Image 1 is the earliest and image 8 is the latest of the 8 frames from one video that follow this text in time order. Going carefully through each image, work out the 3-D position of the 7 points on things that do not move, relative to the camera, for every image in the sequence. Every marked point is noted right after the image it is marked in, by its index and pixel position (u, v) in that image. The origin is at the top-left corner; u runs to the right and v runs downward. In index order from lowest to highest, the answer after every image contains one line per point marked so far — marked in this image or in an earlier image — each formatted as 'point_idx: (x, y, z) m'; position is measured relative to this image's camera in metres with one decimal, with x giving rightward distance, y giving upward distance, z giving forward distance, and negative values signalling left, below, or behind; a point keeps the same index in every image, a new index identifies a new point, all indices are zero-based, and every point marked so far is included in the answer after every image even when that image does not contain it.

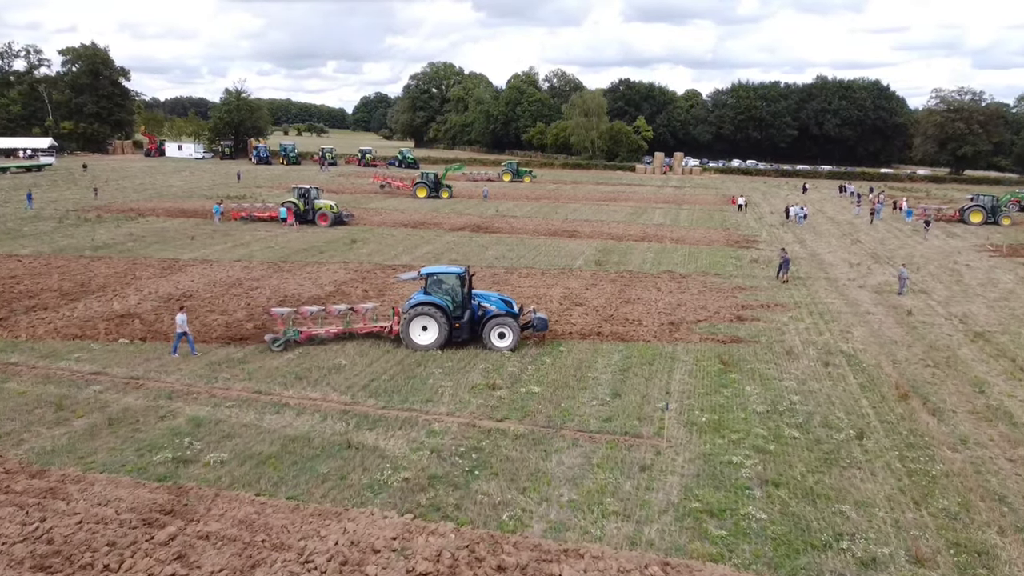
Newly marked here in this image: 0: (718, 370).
0: (+3.9, -1.6, +15.1) m
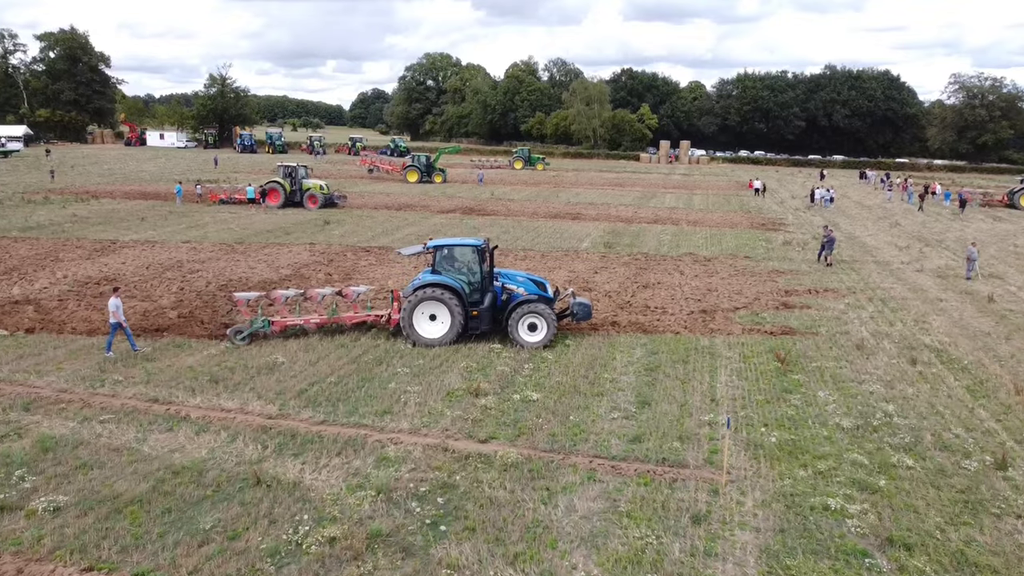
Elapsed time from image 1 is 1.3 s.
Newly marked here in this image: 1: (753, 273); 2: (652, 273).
0: (+3.8, -1.2, +11.4) m
1: (+5.7, +0.3, +18.8) m
2: (+3.3, +0.3, +18.8) m
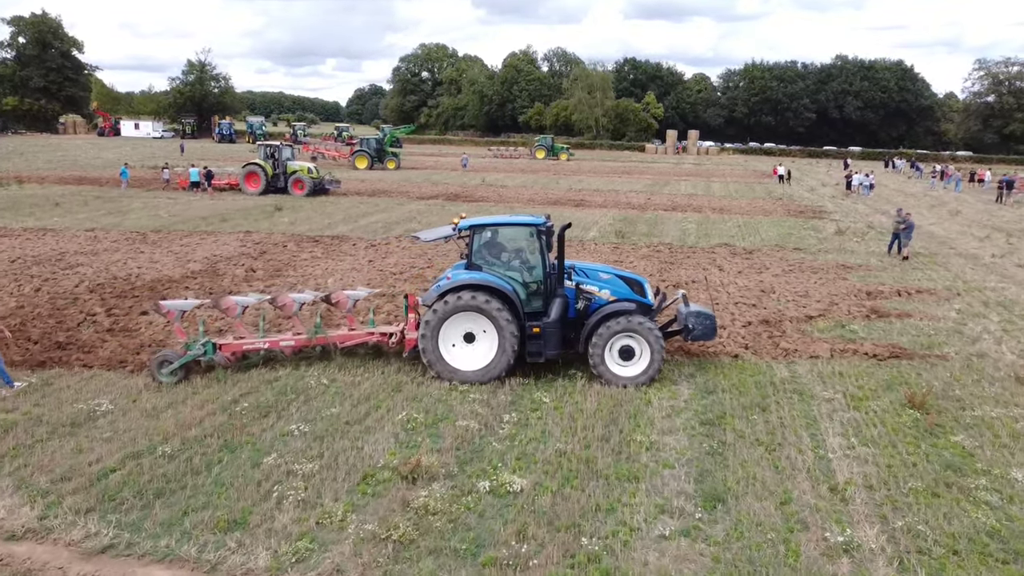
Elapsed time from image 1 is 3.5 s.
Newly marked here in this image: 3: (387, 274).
0: (+3.5, -1.2, +7.0) m
1: (+5.4, +0.3, +14.4) m
2: (+3.0, +0.3, +14.3) m
3: (-2.1, +0.2, +13.3) m
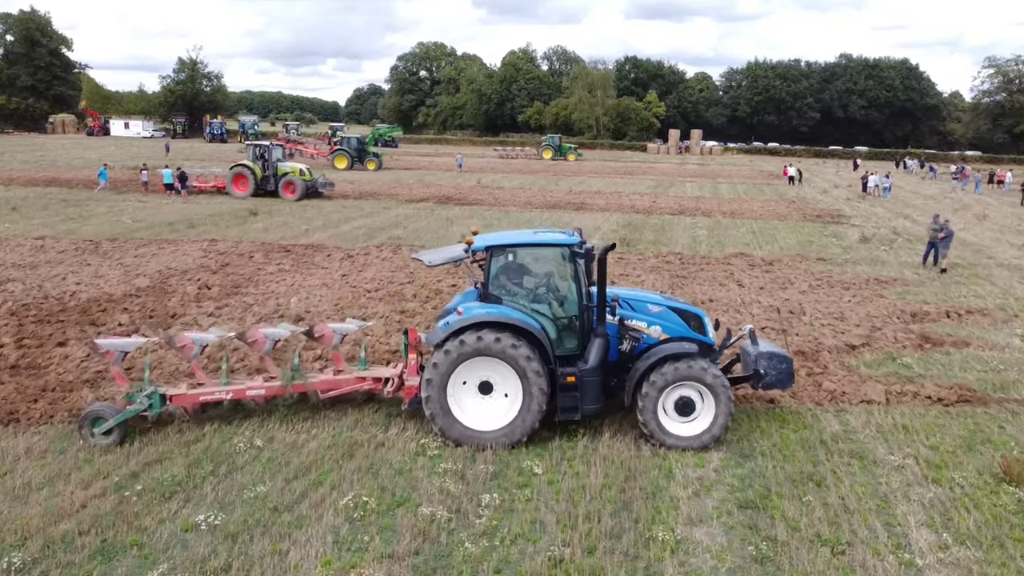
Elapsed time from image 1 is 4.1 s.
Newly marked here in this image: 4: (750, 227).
0: (+3.4, -1.5, +5.3) m
1: (+5.3, 0.0, +12.7) m
2: (+2.9, +0.1, +12.7) m
3: (-2.2, 0.0, +11.7) m
4: (+5.8, +1.5, +19.5) m
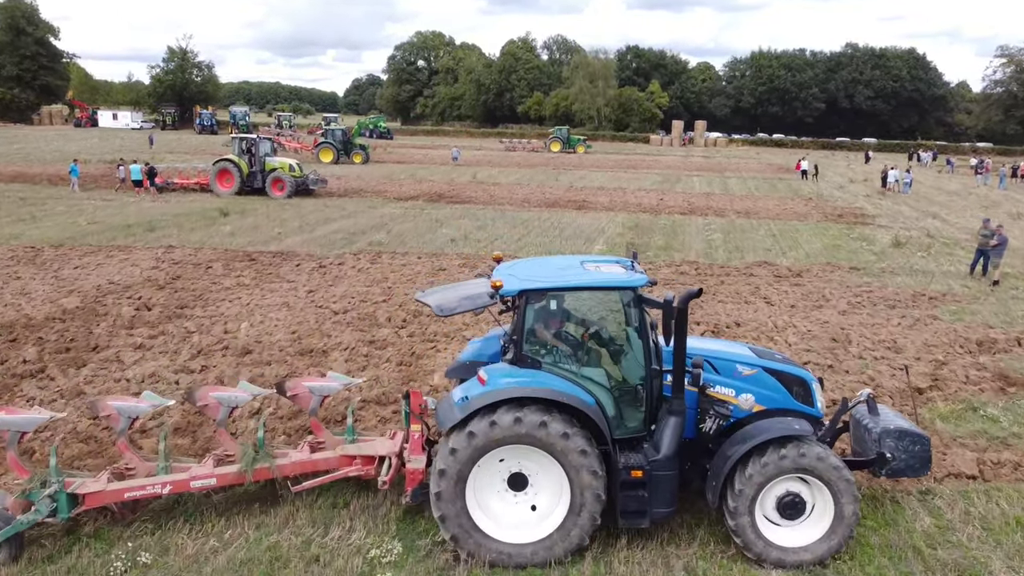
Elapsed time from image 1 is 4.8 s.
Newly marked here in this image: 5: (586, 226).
0: (+3.3, -1.8, +3.6) m
1: (+5.2, -0.2, +11.0) m
2: (+2.8, -0.2, +11.0) m
3: (-2.3, -0.3, +10.0) m
4: (+5.7, +1.3, +17.7) m
5: (+1.7, +1.4, +17.9) m
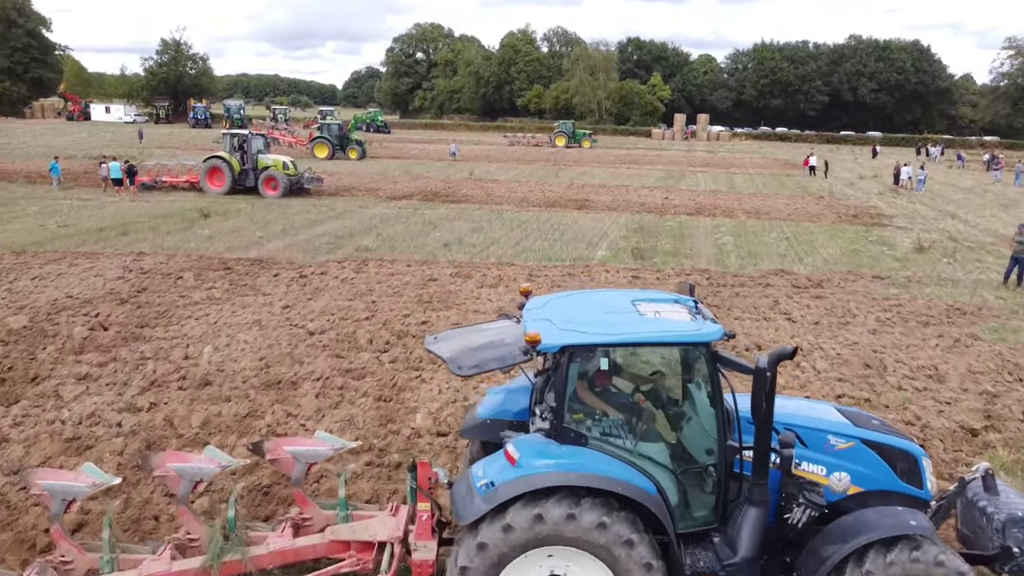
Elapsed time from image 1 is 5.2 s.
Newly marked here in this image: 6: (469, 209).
0: (+3.2, -2.1, +2.6) m
1: (+5.1, -0.4, +10.0) m
2: (+2.7, -0.4, +10.0) m
3: (-2.4, -0.5, +9.0) m
4: (+5.7, +1.2, +16.7) m
5: (+1.6, +1.3, +16.9) m
6: (-1.0, +1.9, +19.3) m
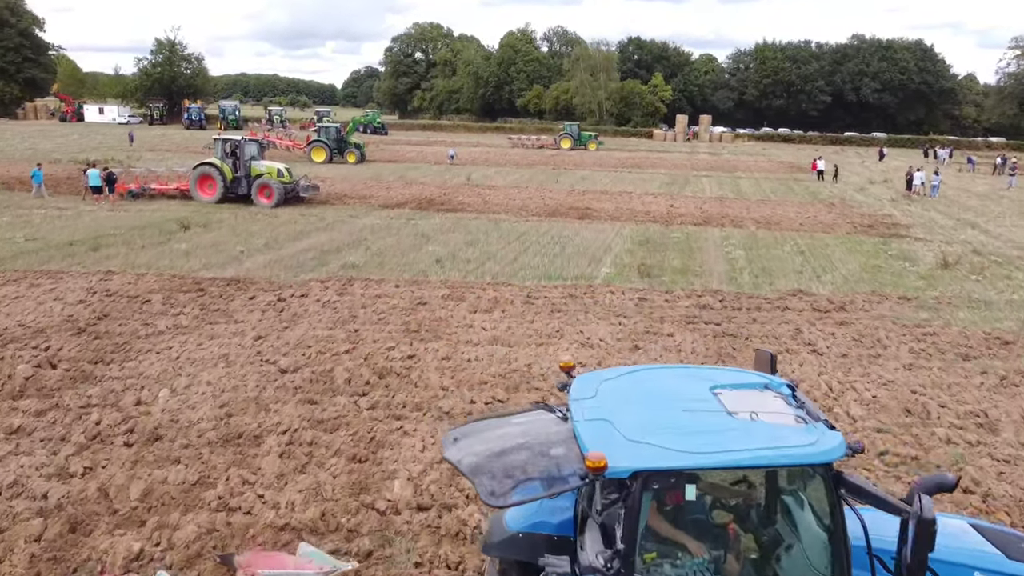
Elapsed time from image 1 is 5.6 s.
0: (+3.2, -2.4, +1.7) m
1: (+5.1, -0.7, +9.1) m
2: (+2.7, -0.7, +9.0) m
3: (-2.4, -0.8, +8.0) m
4: (+5.6, +0.9, +15.8) m
5: (+1.6, +1.0, +16.0) m
6: (-1.1, +1.6, +18.3) m
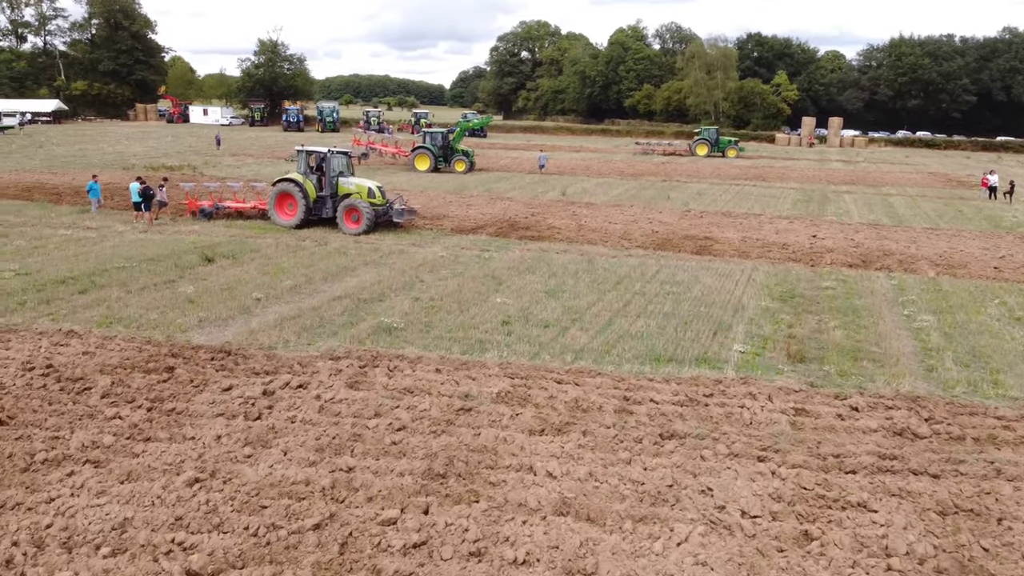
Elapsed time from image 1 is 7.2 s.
0: (+2.7, -3.4, -2.3) m
1: (+5.6, -1.8, +4.8) m
2: (+3.2, -1.7, +5.1) m
3: (-2.0, -1.7, +4.7) m
4: (+7.0, -0.2, +11.4) m
5: (+3.0, 0.0, +12.1) m
6: (+0.7, +0.7, +14.8) m
